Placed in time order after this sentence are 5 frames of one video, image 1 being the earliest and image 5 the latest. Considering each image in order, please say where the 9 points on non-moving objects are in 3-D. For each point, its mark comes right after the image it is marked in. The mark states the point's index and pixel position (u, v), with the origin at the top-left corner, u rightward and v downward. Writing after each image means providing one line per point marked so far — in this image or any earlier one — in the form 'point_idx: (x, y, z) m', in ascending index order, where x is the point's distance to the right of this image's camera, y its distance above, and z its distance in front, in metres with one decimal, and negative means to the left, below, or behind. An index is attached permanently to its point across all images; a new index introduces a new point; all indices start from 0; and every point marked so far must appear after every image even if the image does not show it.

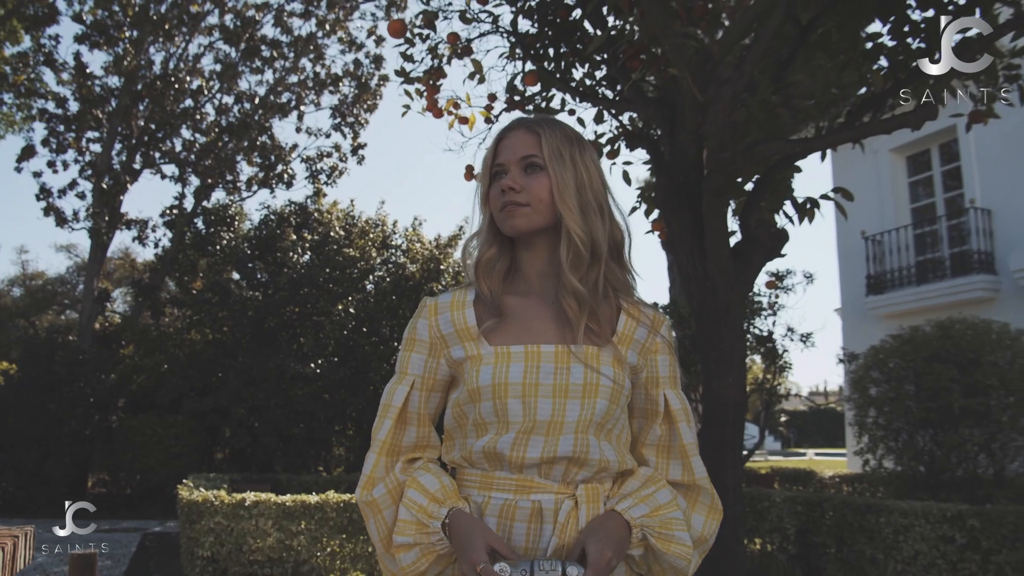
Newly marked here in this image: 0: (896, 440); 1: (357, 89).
0: (+3.0, -1.2, +7.7) m
1: (-3.0, +3.8, +18.8) m
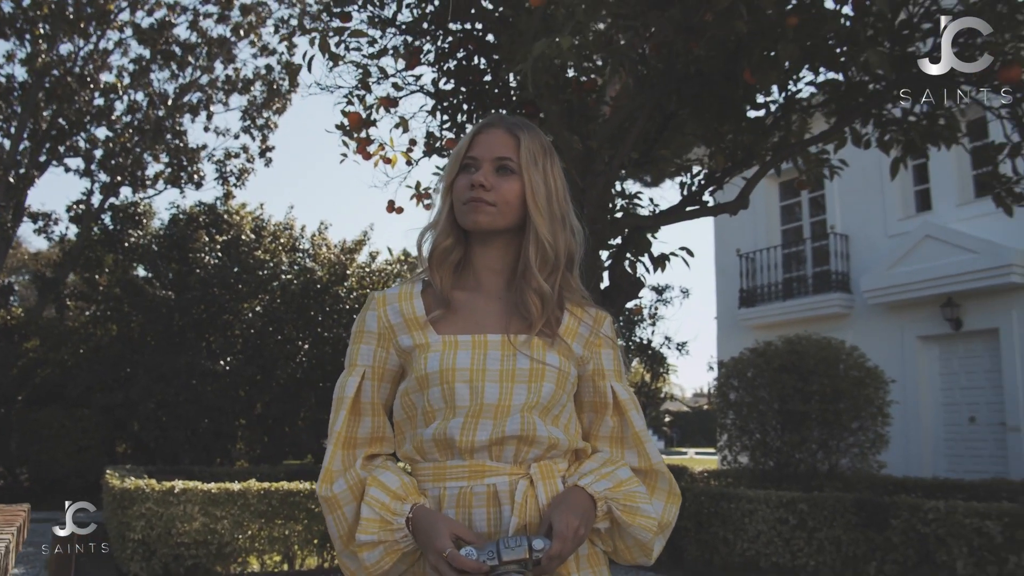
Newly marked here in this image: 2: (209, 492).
0: (+2.1, -1.4, +8.9) m
1: (-4.8, +3.8, +19.3) m
2: (-2.4, -1.6, +7.9) m
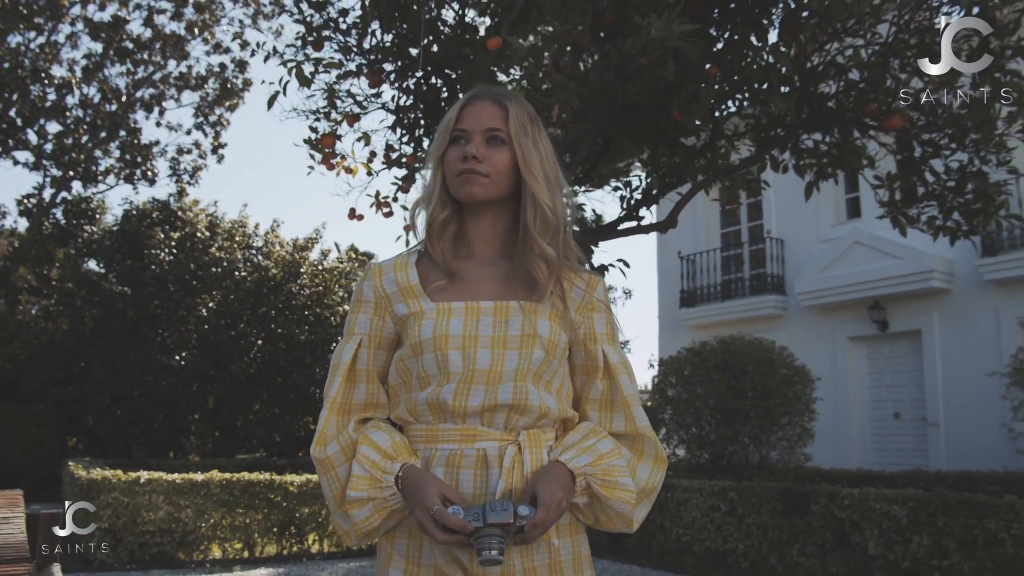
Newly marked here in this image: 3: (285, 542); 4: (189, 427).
0: (+1.7, -1.4, +9.5) m
1: (-5.7, +3.9, +19.5) m
2: (-2.8, -1.6, +8.2) m
3: (-2.0, -2.3, +8.8) m
4: (-5.1, -2.2, +15.6) m
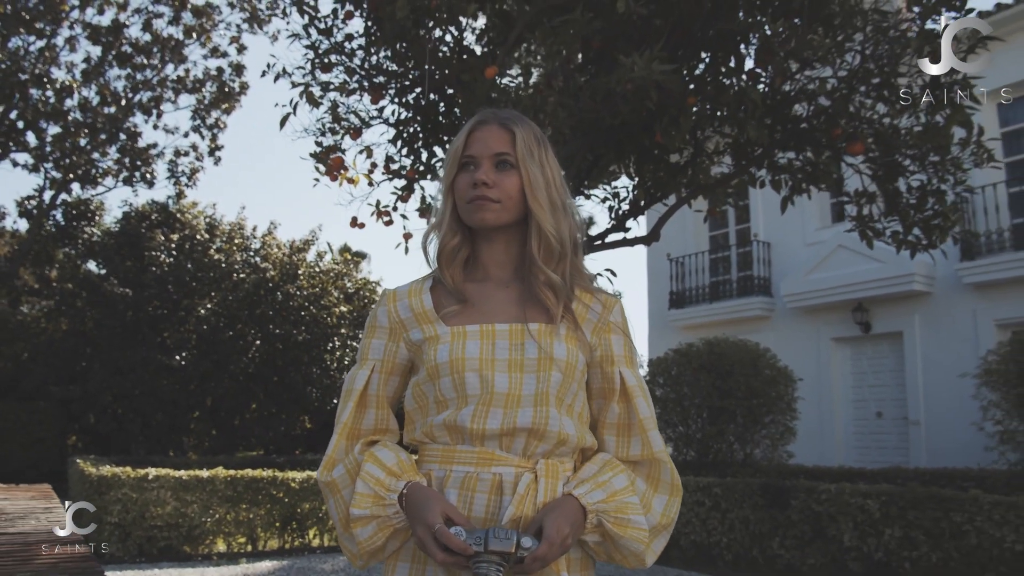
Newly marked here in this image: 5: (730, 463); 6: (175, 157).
0: (+1.6, -1.4, +9.8) m
1: (-5.9, +3.9, +19.8) m
2: (-2.9, -1.7, +8.5) m
3: (-2.1, -2.3, +9.1) m
4: (-5.2, -2.2, +15.9) m
5: (+2.1, -1.7, +9.5) m
6: (-6.5, +2.5, +19.1) m
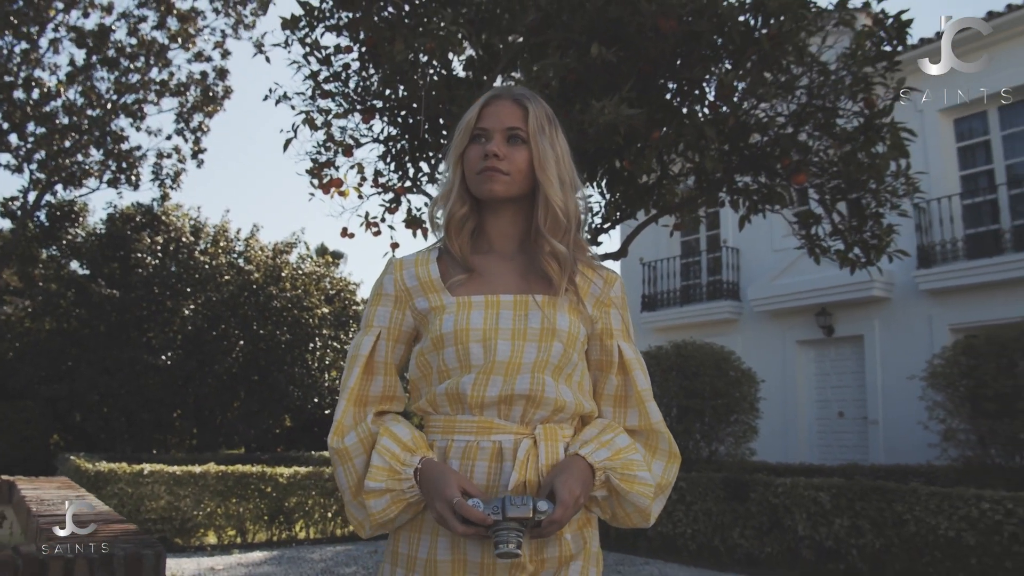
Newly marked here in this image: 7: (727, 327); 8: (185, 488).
0: (+1.4, -1.5, +10.3) m
1: (-6.3, +3.9, +20.1) m
2: (-3.1, -1.7, +9.0) m
3: (-2.3, -2.3, +9.6) m
4: (-5.6, -2.2, +16.3) m
5: (+1.9, -1.7, +10.0) m
6: (-6.9, +2.5, +19.4) m
7: (+3.4, -0.6, +15.5) m
8: (-3.0, -1.8, +9.0) m
